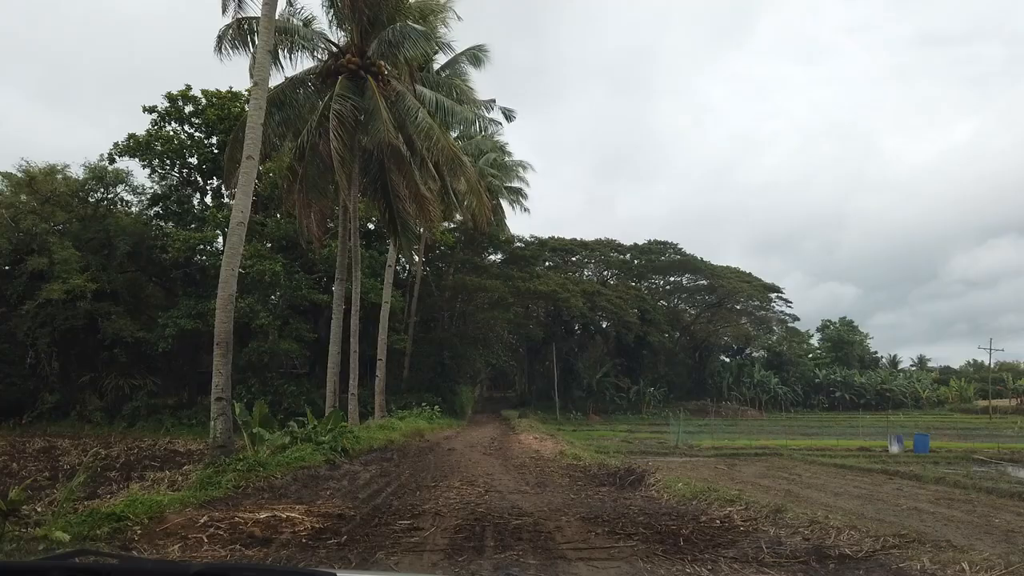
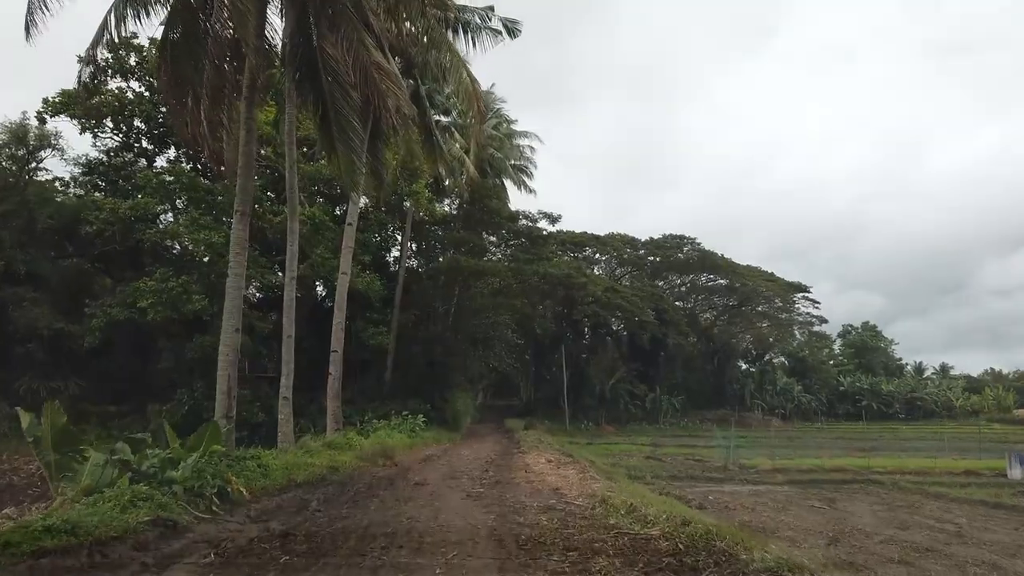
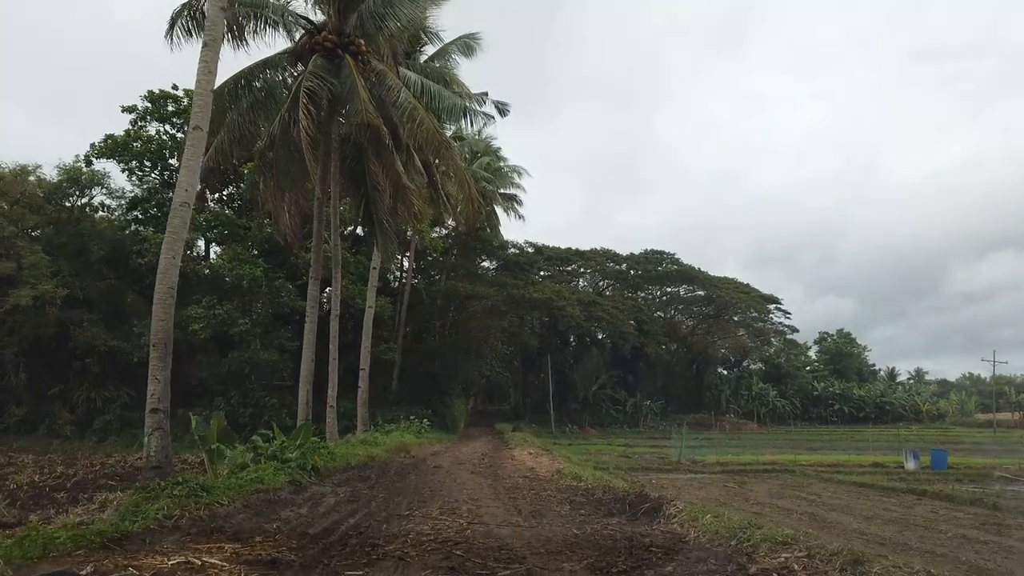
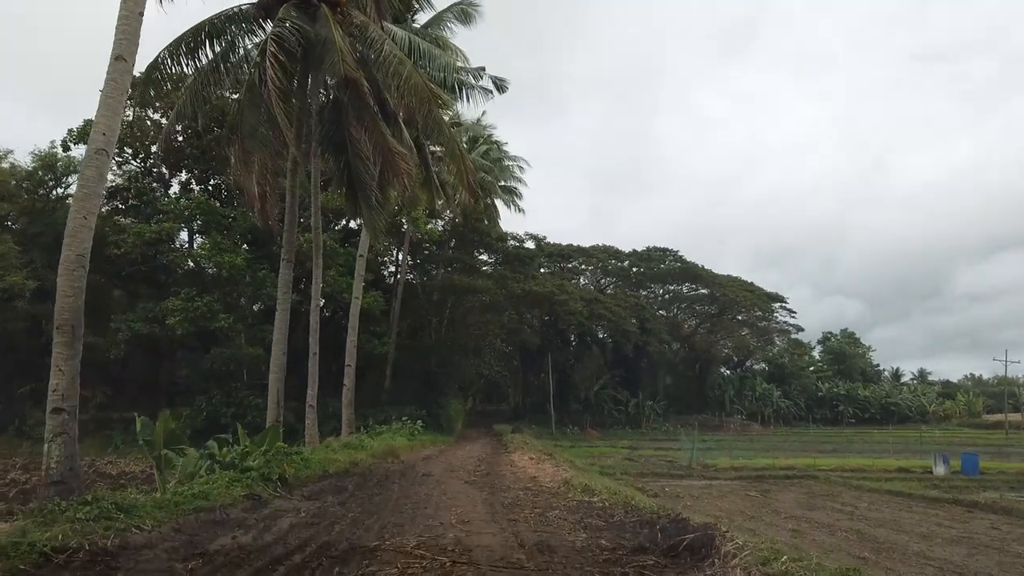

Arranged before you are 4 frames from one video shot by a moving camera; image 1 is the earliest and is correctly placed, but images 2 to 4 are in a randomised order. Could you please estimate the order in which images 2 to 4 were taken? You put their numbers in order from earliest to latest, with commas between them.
3, 4, 2
